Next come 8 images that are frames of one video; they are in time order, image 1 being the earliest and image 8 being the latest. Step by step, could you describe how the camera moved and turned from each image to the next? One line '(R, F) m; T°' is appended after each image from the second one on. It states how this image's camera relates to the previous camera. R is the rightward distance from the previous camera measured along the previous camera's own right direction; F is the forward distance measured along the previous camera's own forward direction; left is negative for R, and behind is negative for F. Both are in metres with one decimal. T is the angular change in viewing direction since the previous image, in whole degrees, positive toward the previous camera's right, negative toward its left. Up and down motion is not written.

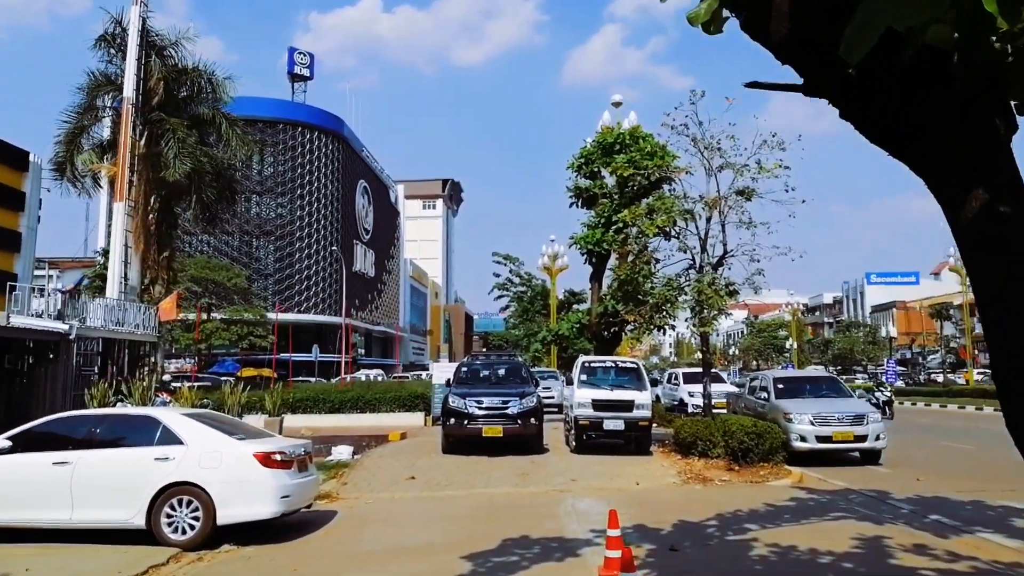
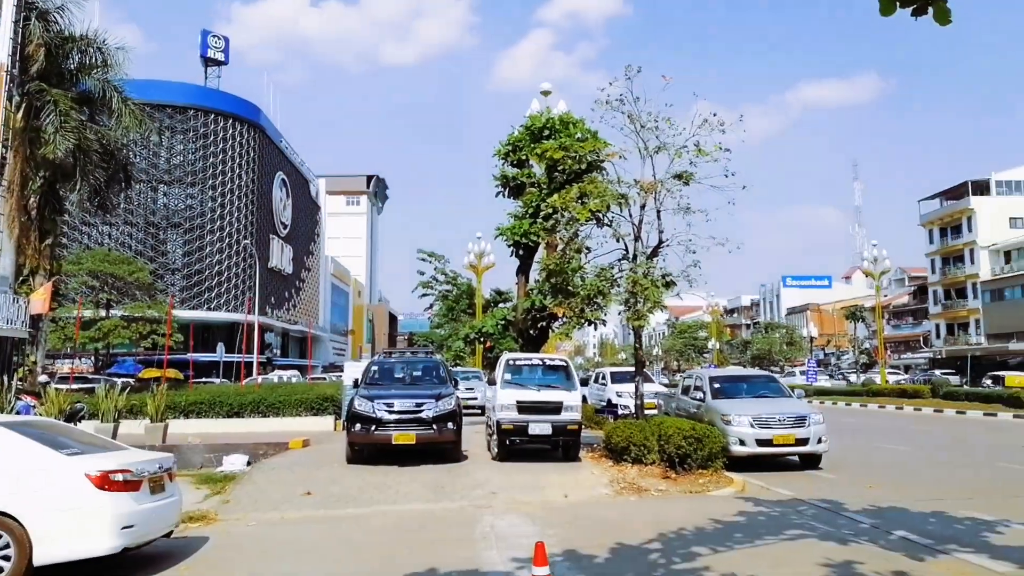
(+0.2, +1.4) m; +5°
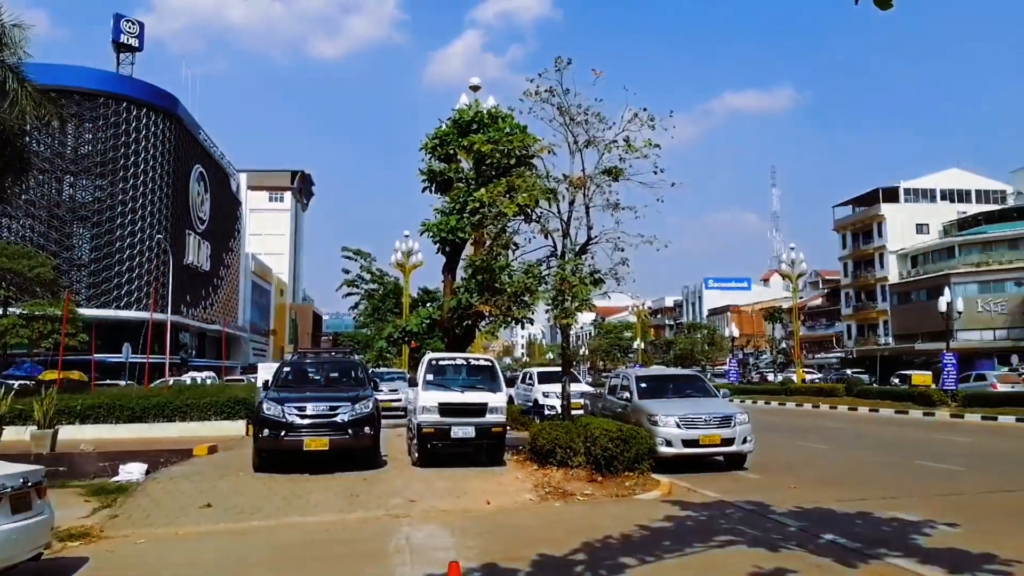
(+0.1, +0.5) m; +5°
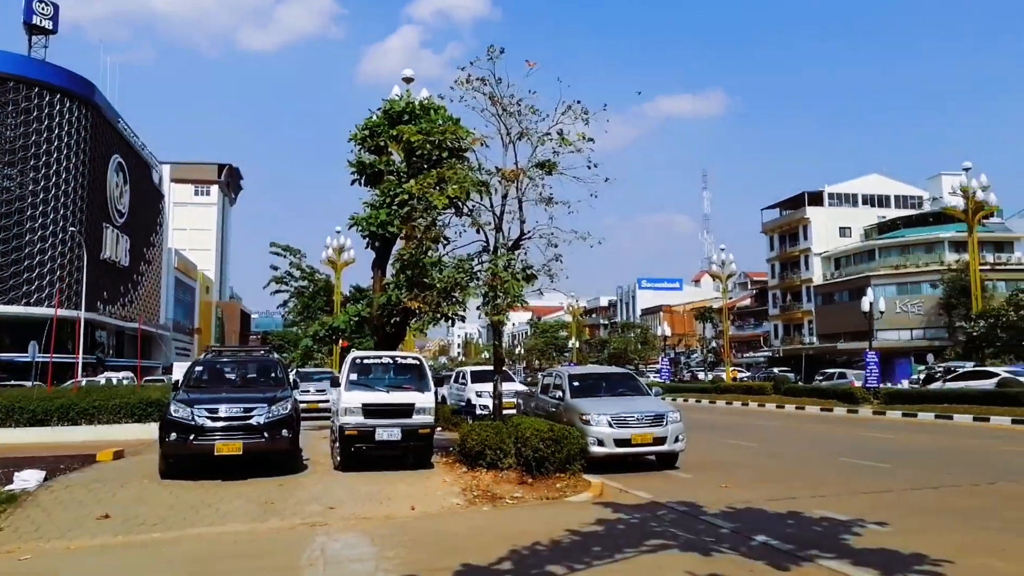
(+0.1, +0.4) m; +4°
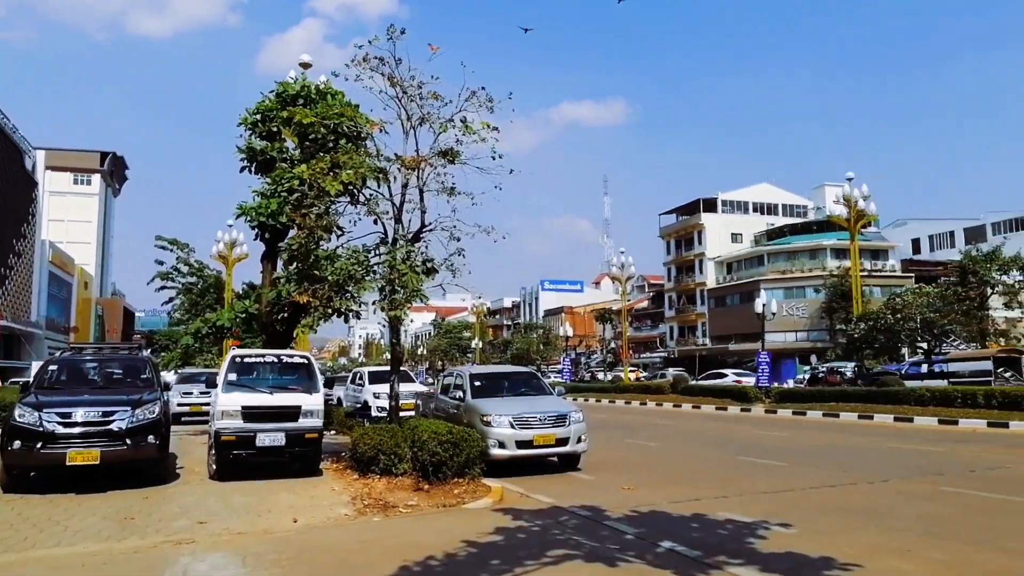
(+0.1, +0.6) m; +7°
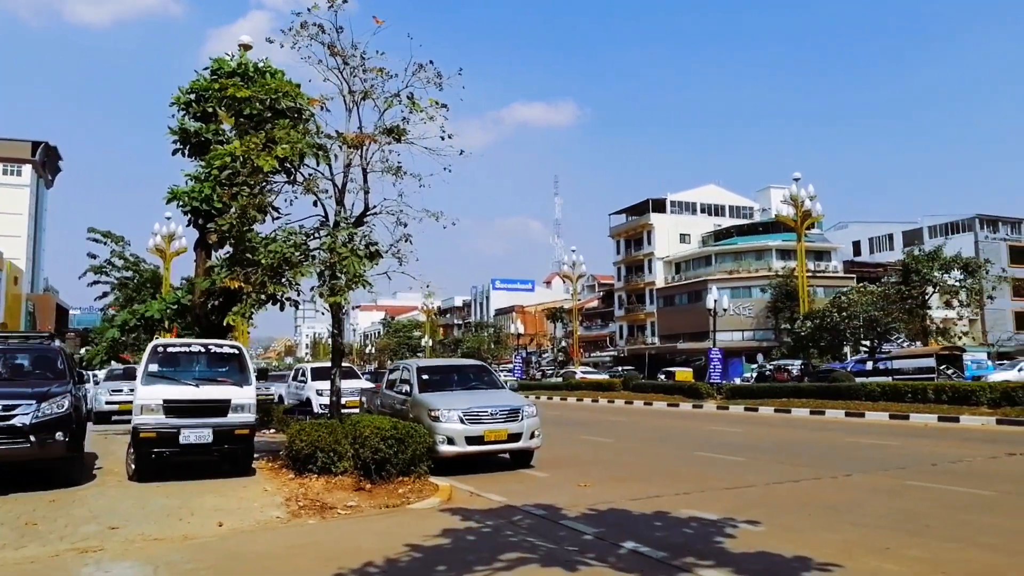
(0.0, +0.7) m; +3°
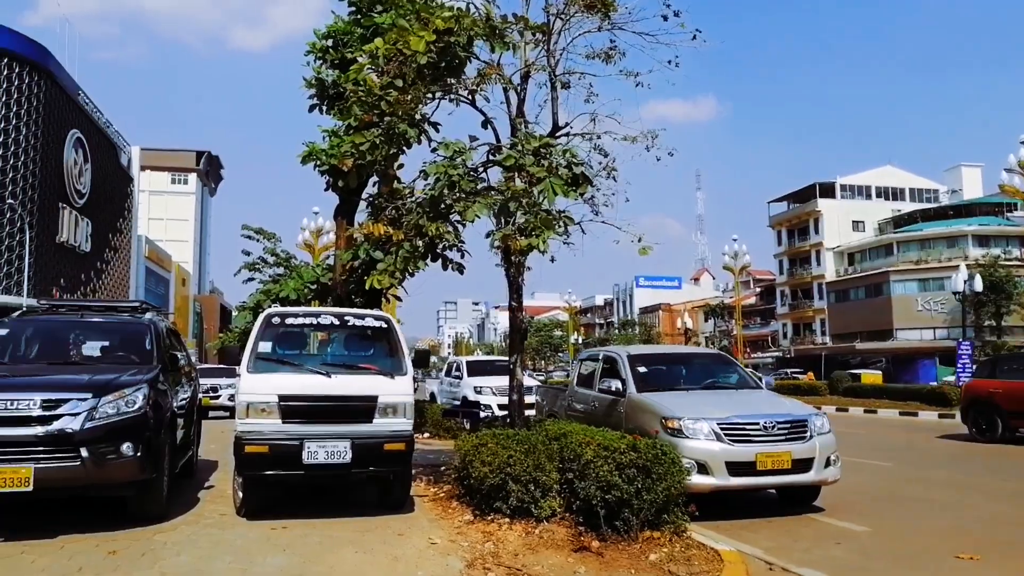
(-1.3, +4.0) m; -10°
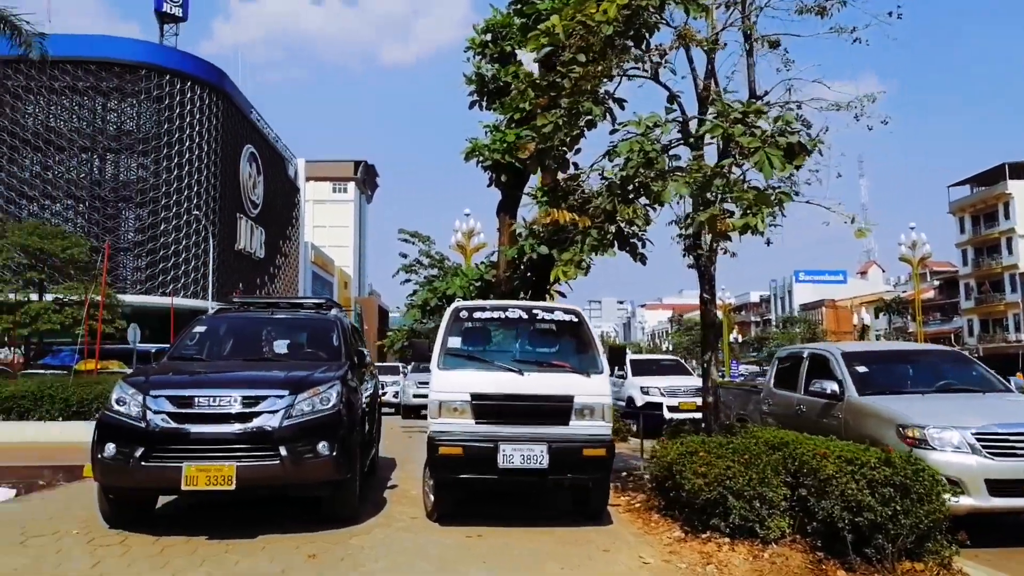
(-0.4, +0.6) m; -10°
